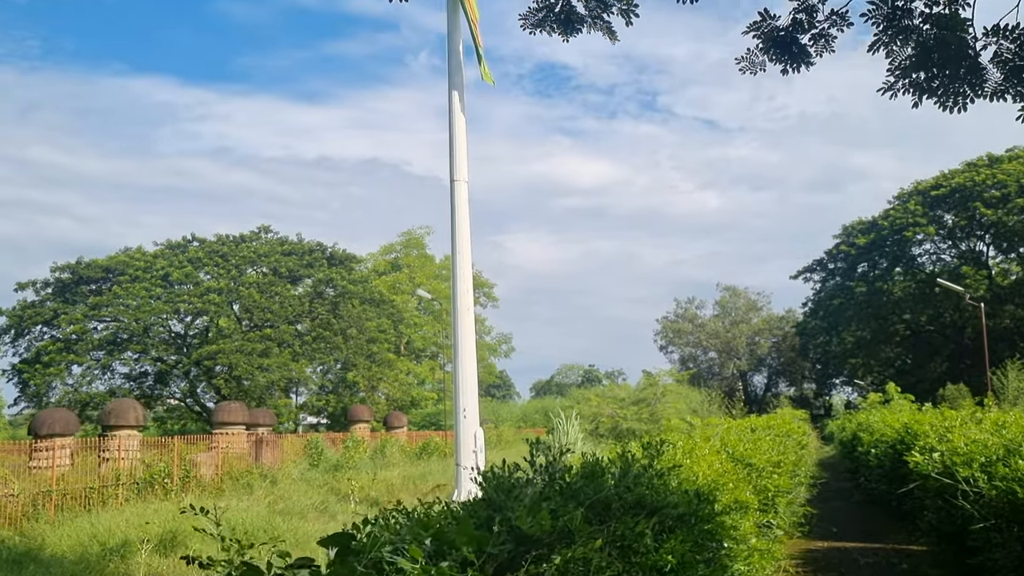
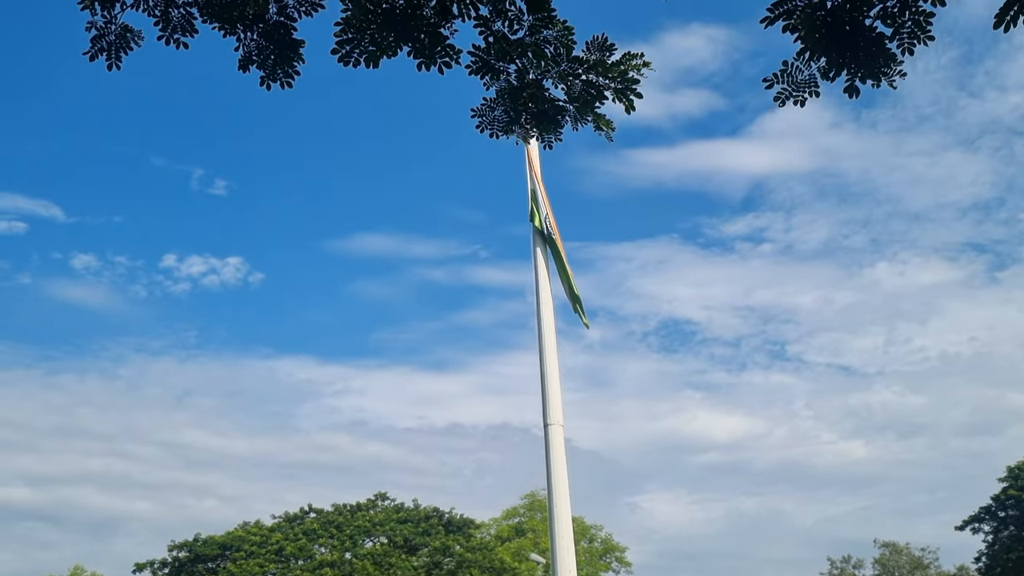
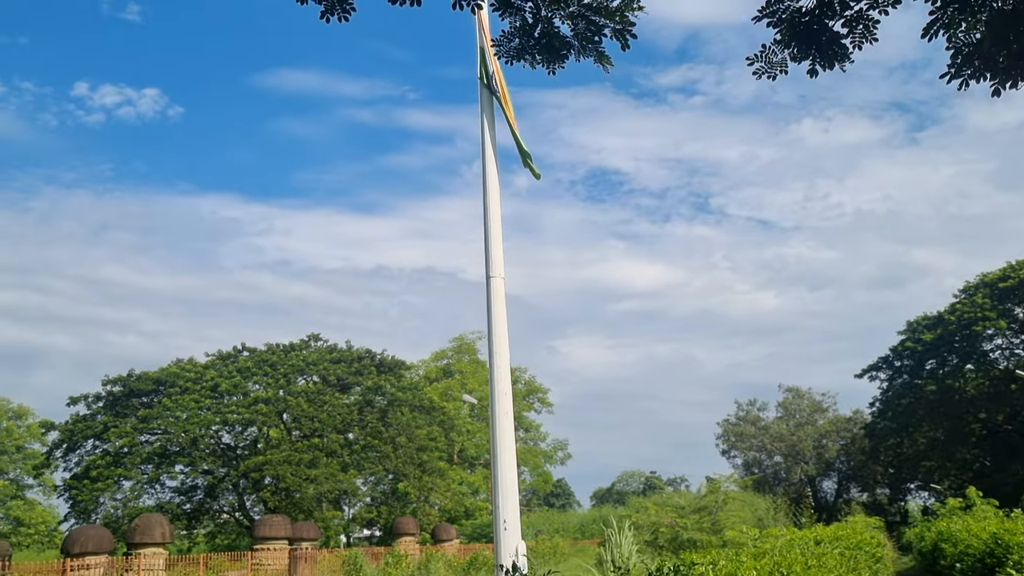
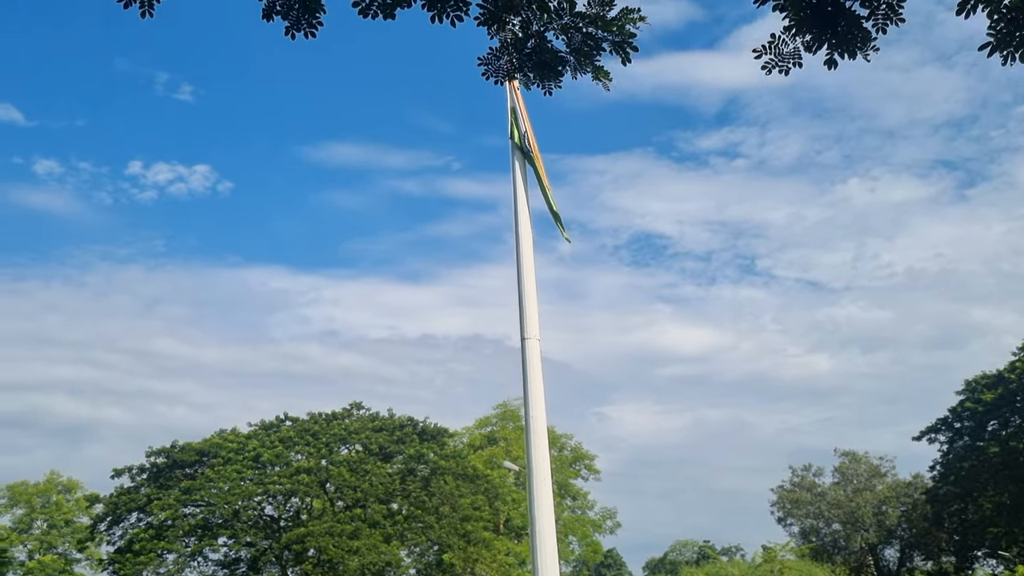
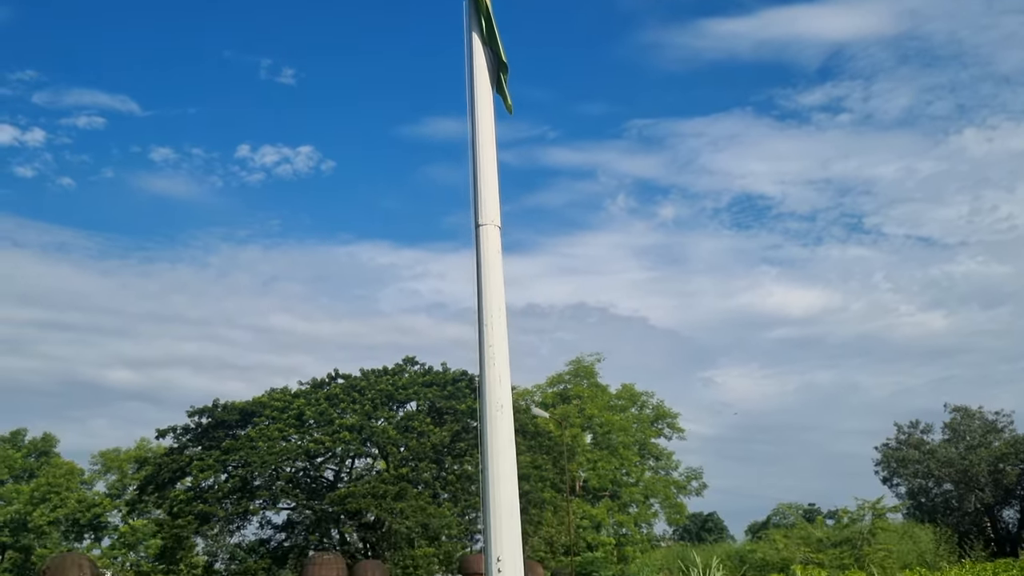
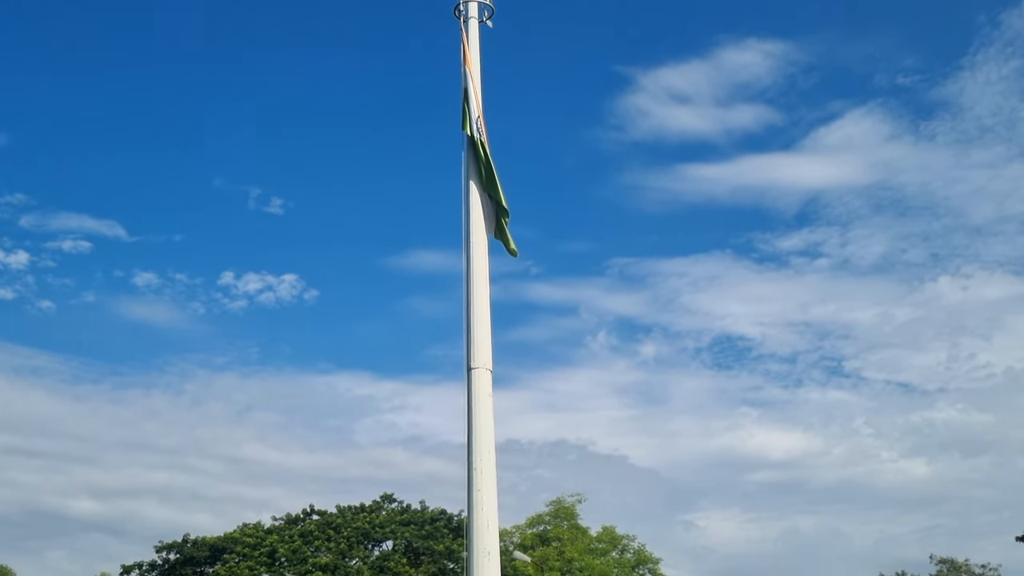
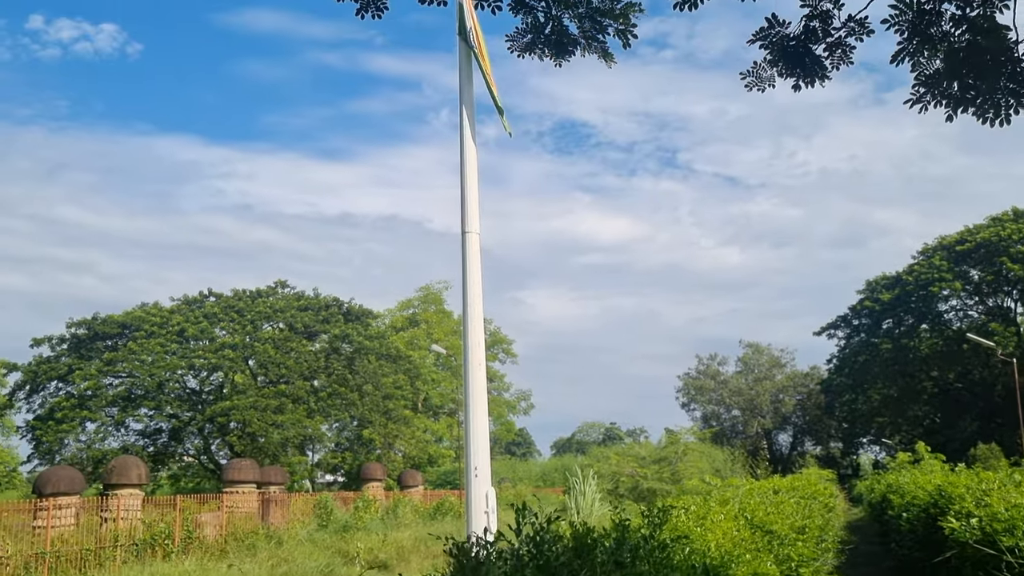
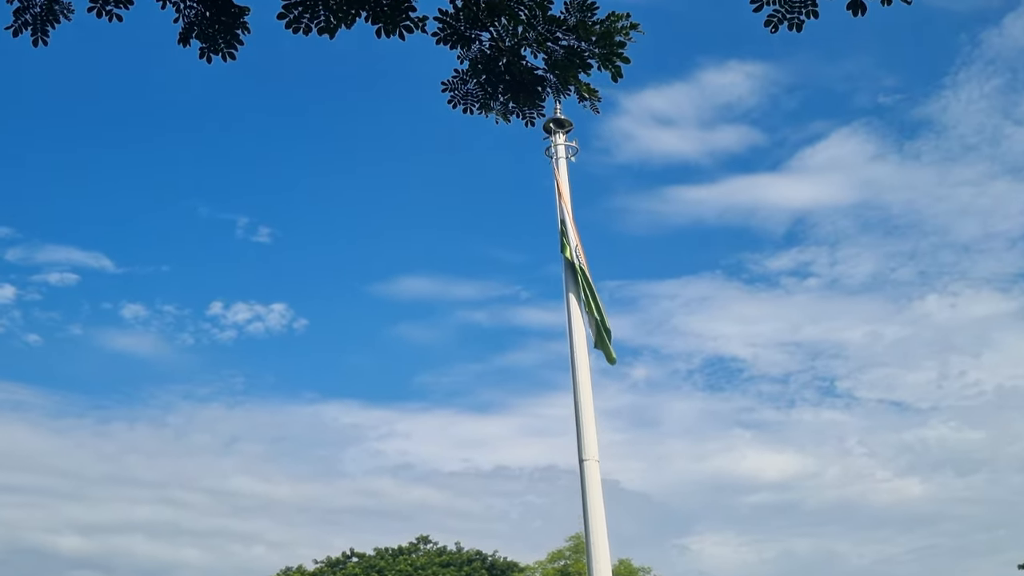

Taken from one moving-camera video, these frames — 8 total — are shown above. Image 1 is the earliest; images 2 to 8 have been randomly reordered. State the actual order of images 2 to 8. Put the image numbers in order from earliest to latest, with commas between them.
7, 3, 4, 2, 8, 6, 5
